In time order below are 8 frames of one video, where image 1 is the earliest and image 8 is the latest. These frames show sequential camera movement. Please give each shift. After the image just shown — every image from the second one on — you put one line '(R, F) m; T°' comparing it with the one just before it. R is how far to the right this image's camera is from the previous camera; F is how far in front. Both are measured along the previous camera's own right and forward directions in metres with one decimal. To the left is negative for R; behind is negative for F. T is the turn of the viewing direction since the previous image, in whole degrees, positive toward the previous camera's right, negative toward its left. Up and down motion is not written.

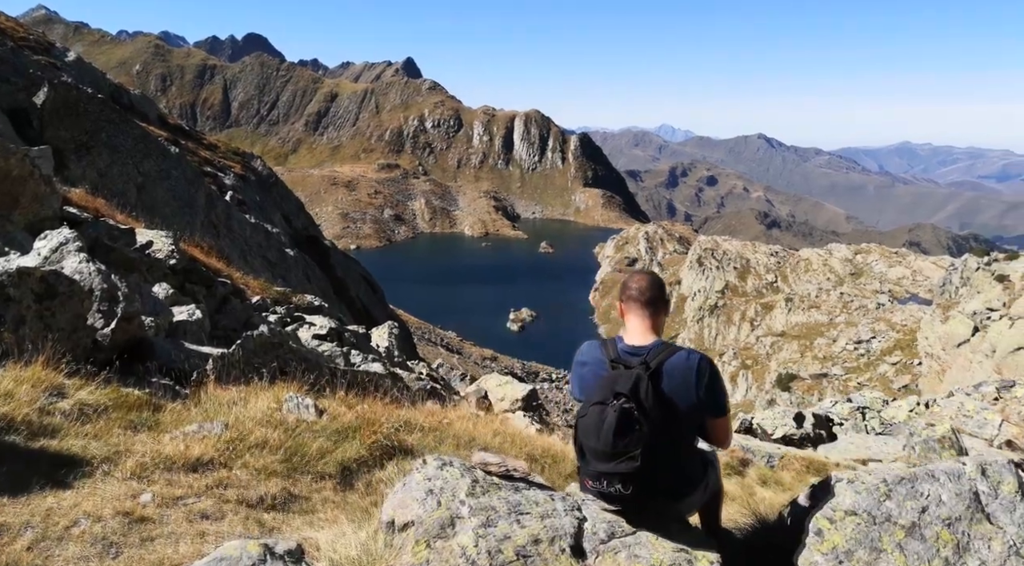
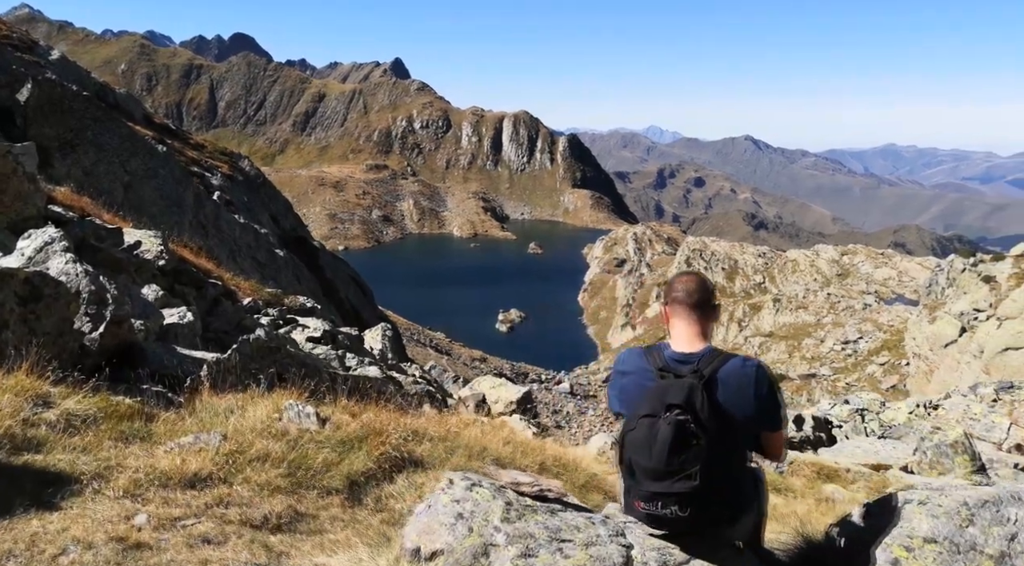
(-0.3, +0.5) m; +1°
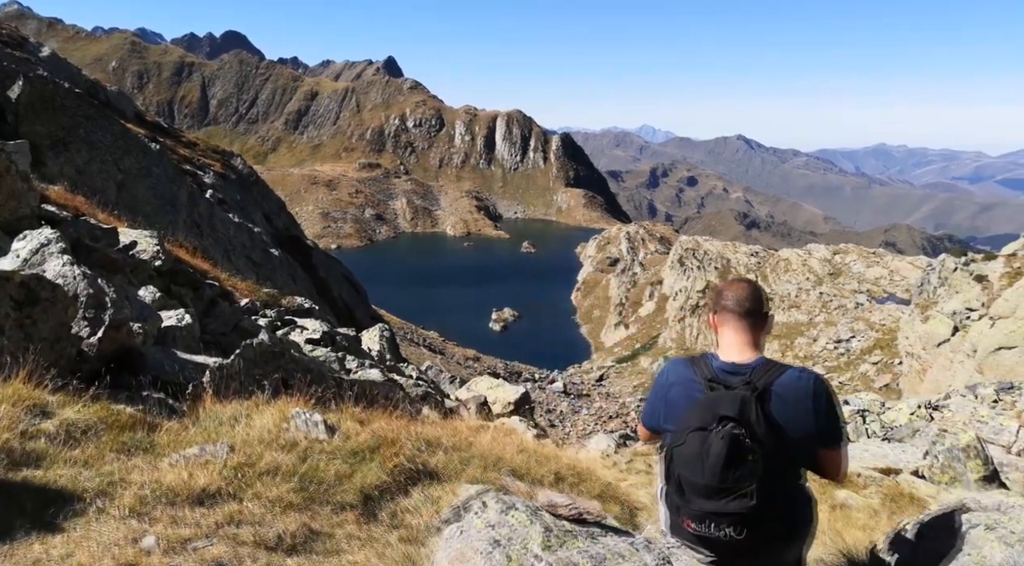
(-0.3, +0.3) m; +1°
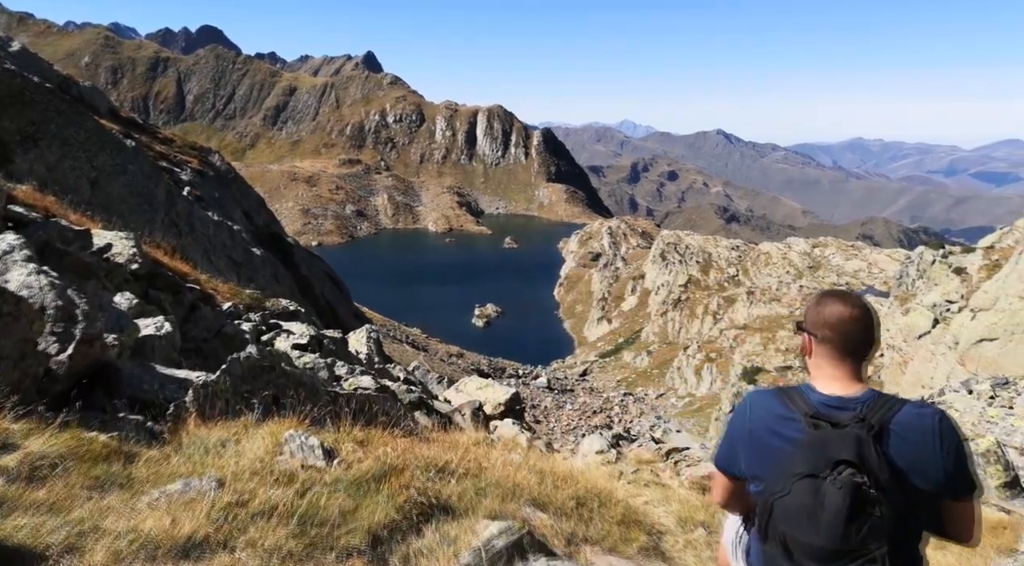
(-0.4, +0.8) m; +1°
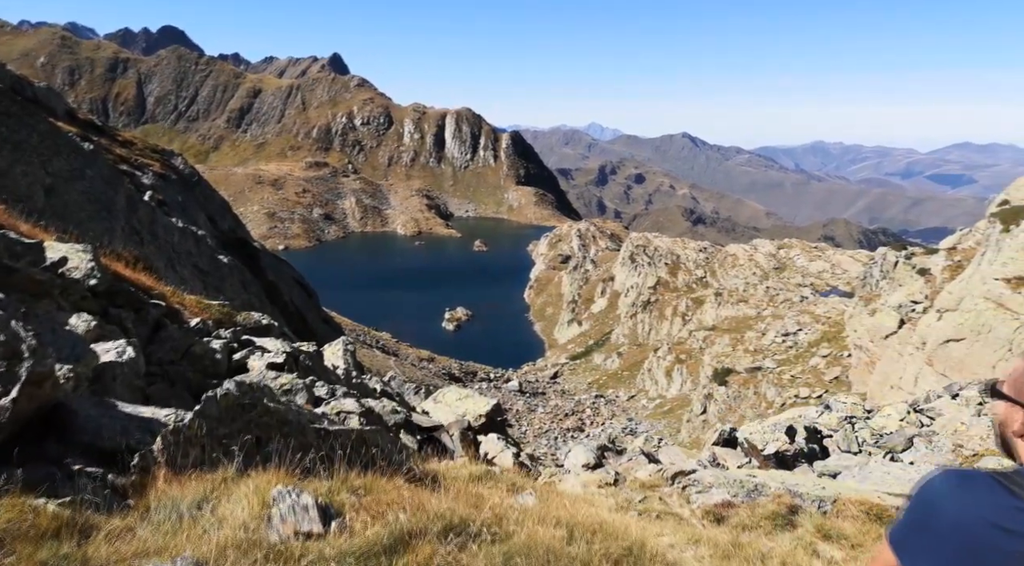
(-0.6, +1.2) m; +2°
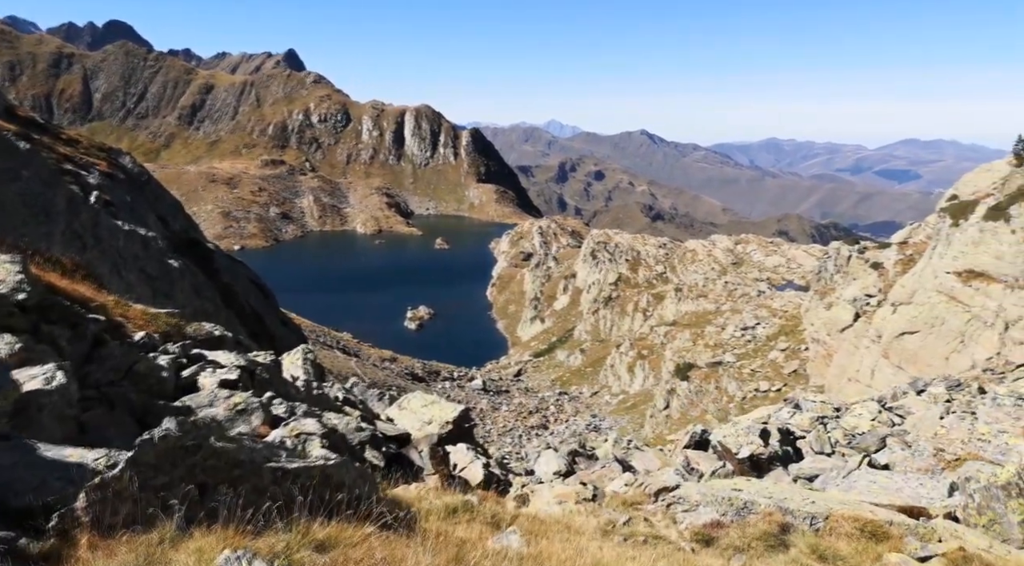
(-0.2, +1.0) m; +3°
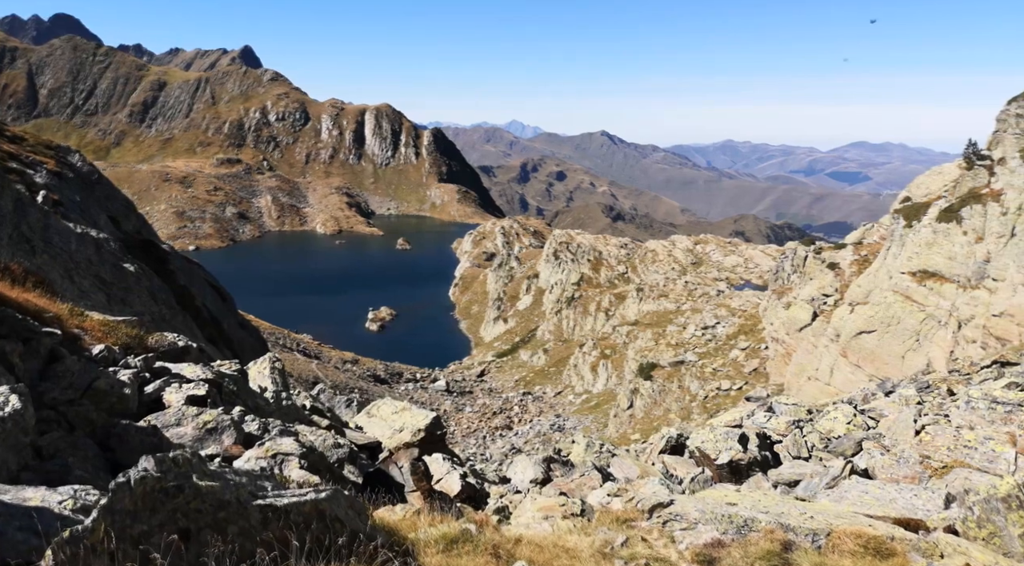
(-0.6, +0.7) m; +3°
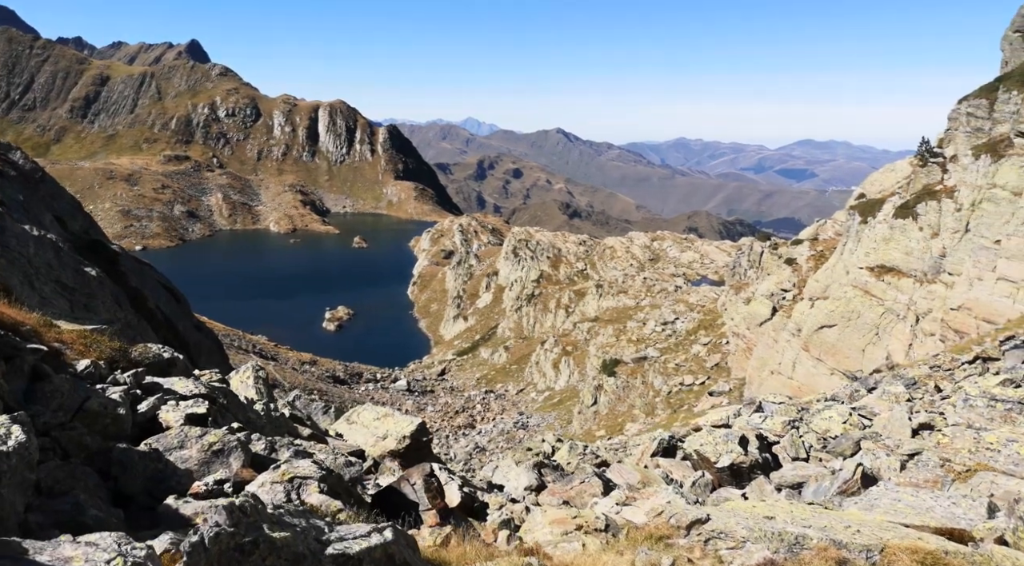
(-1.4, +0.9) m; +3°
